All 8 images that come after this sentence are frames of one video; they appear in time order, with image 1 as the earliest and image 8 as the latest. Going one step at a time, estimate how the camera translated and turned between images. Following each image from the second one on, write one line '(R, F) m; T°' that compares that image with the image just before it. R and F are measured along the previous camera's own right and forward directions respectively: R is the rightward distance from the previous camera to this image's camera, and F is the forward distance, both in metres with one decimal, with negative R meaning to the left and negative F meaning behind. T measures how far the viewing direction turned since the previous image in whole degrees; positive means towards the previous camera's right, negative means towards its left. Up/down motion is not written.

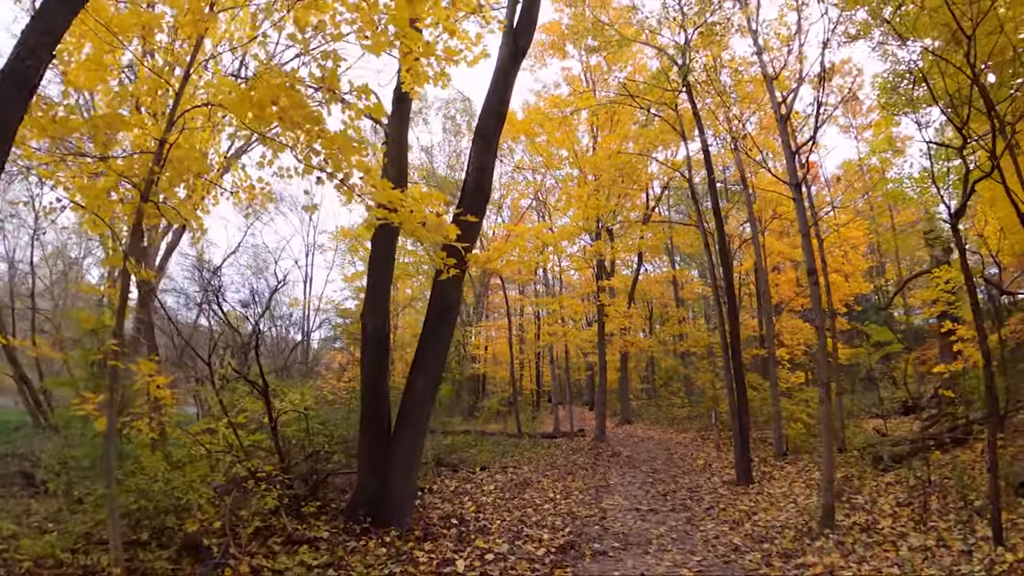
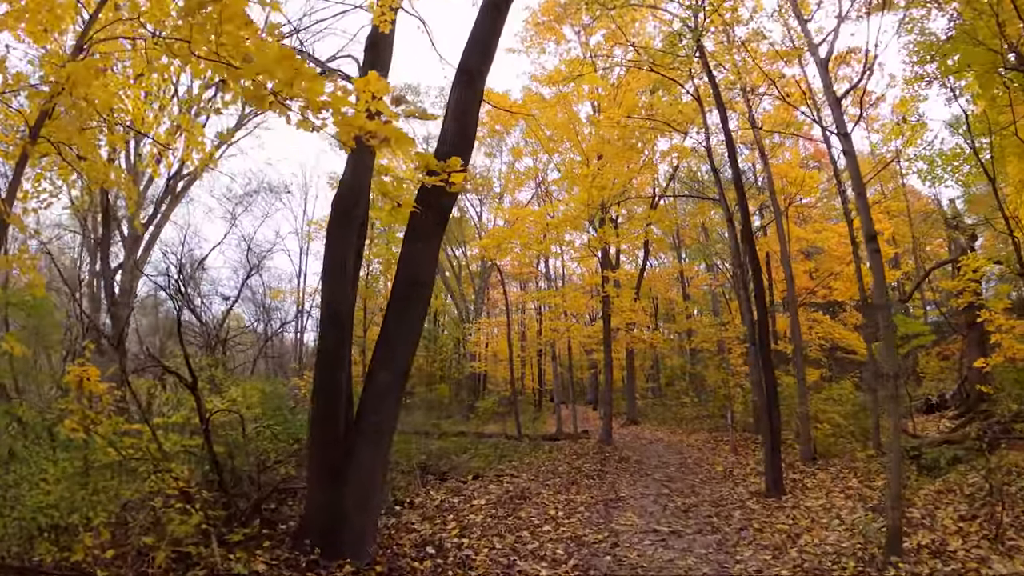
(+0.1, +1.0) m; 0°
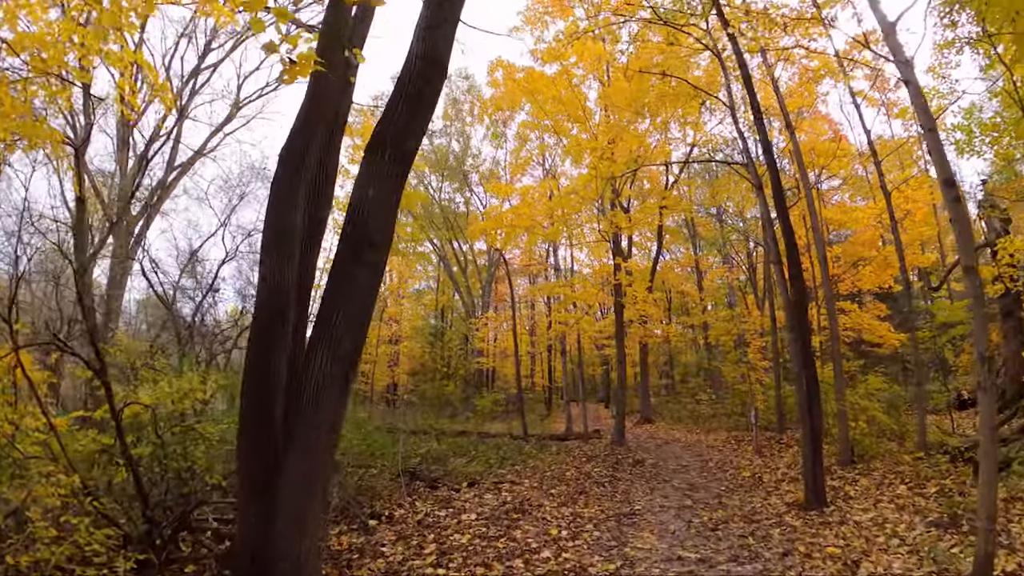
(+0.2, +0.9) m; -1°
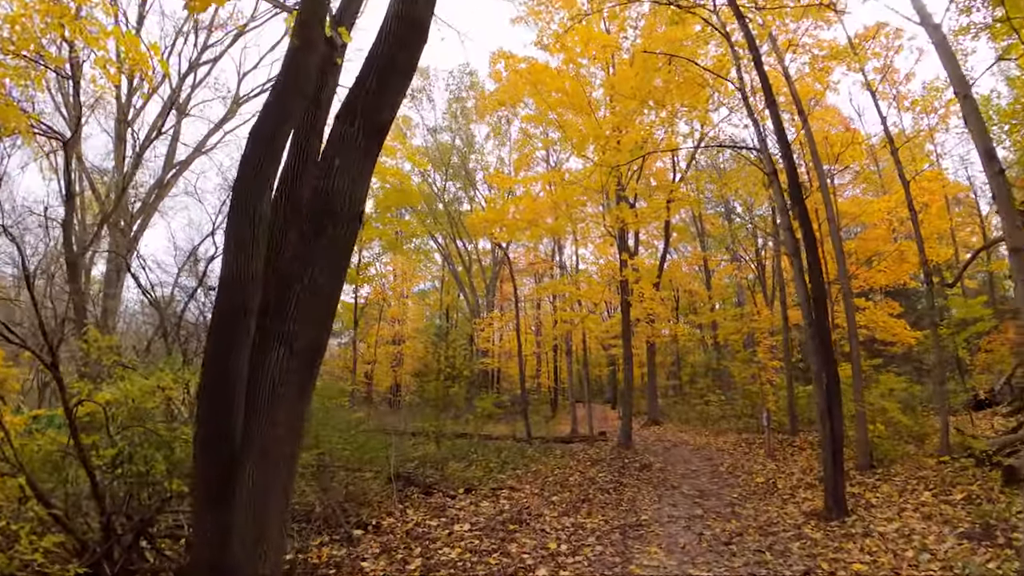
(+0.1, +0.4) m; -1°
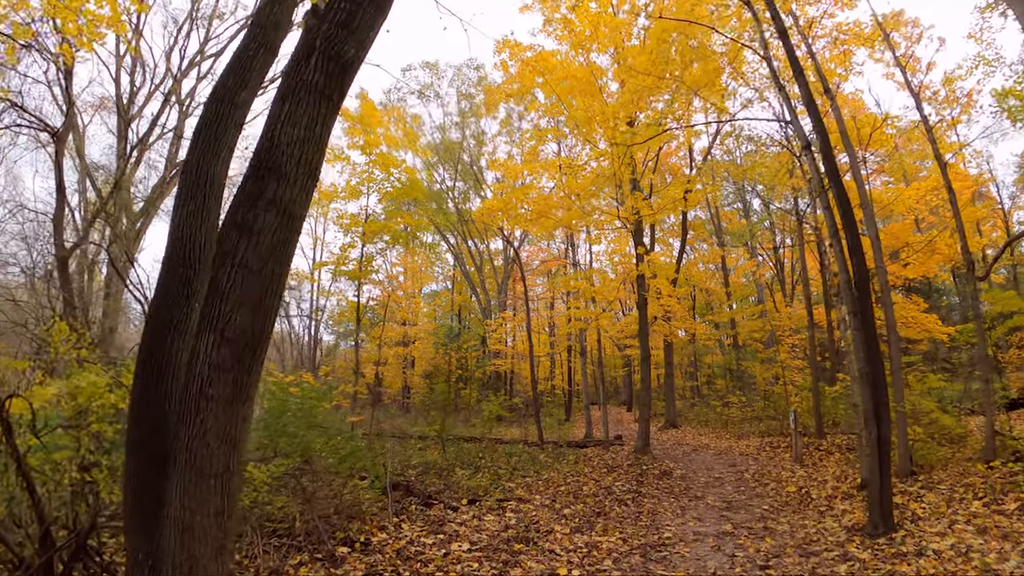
(+0.1, +0.5) m; -1°
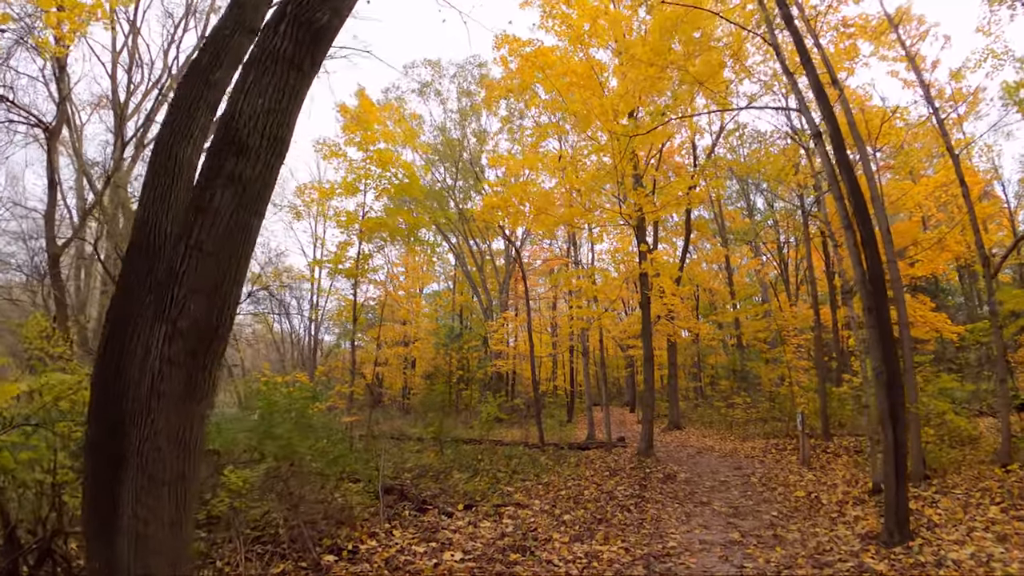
(+0.1, +0.2) m; 0°
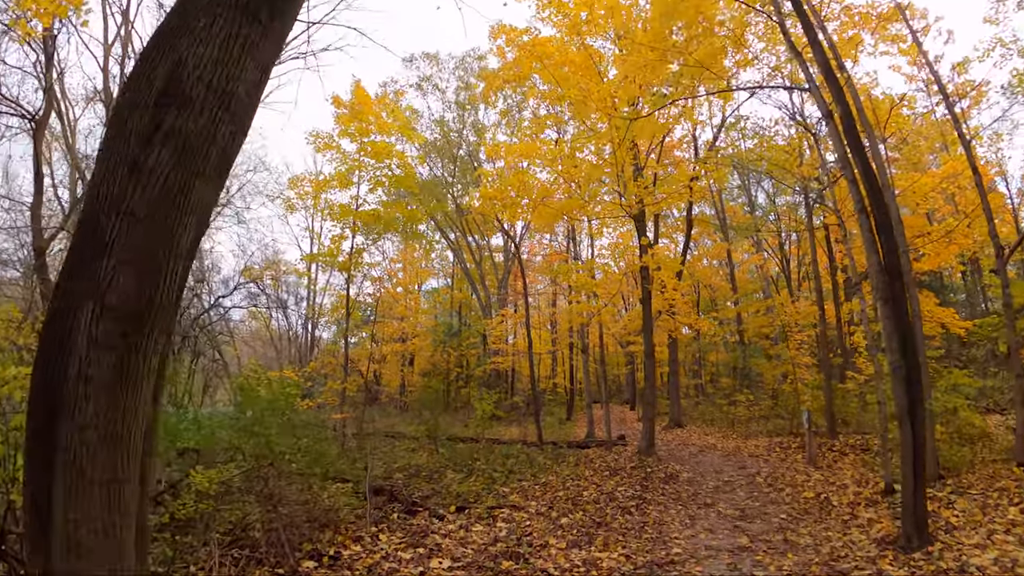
(+0.1, +0.3) m; 0°
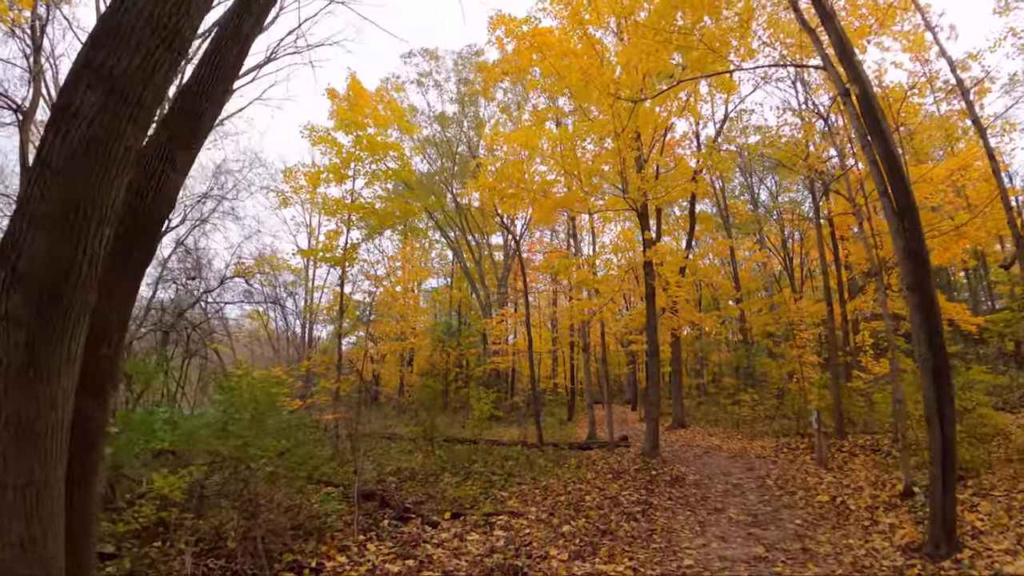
(0.0, +0.3) m; 0°
